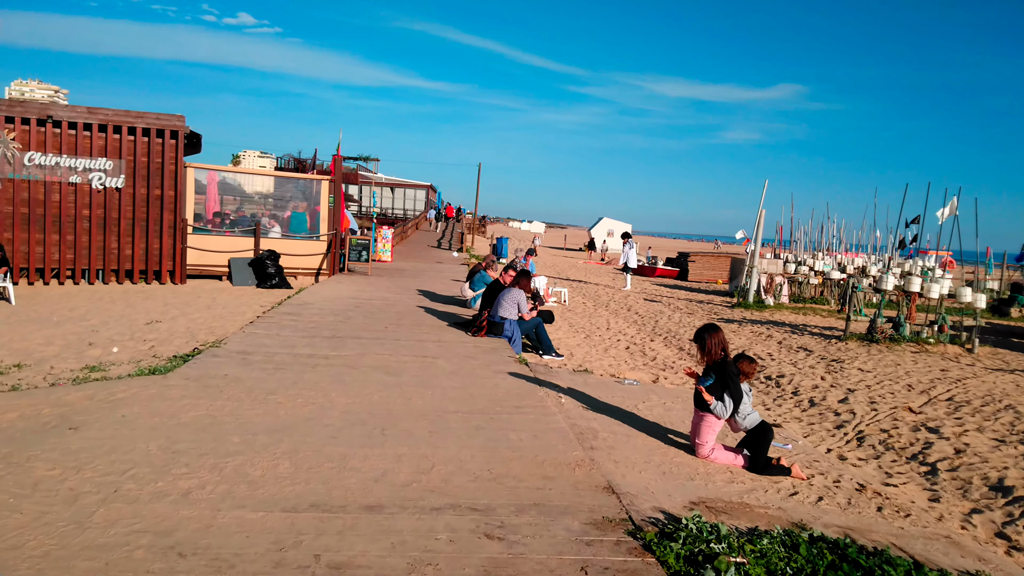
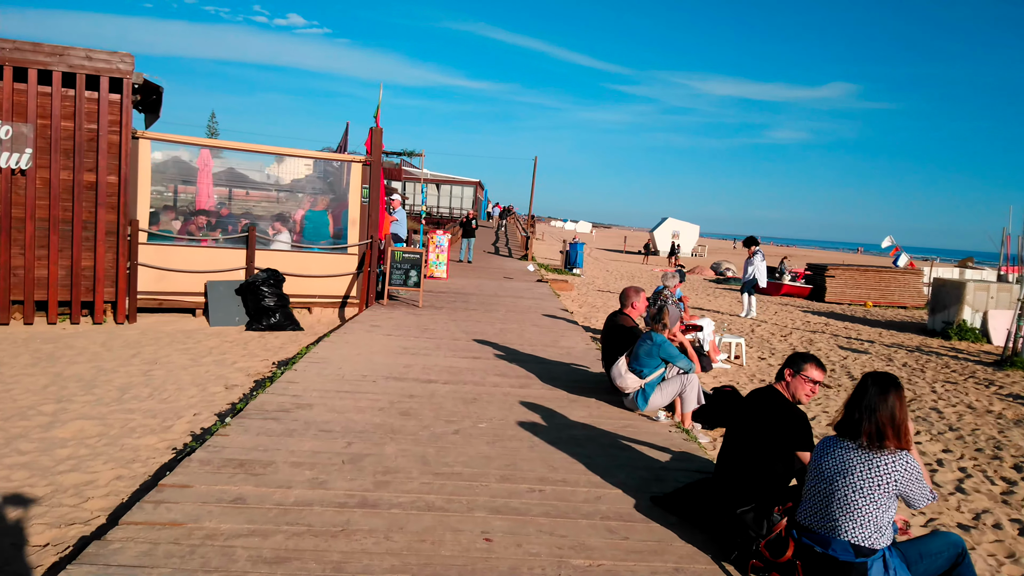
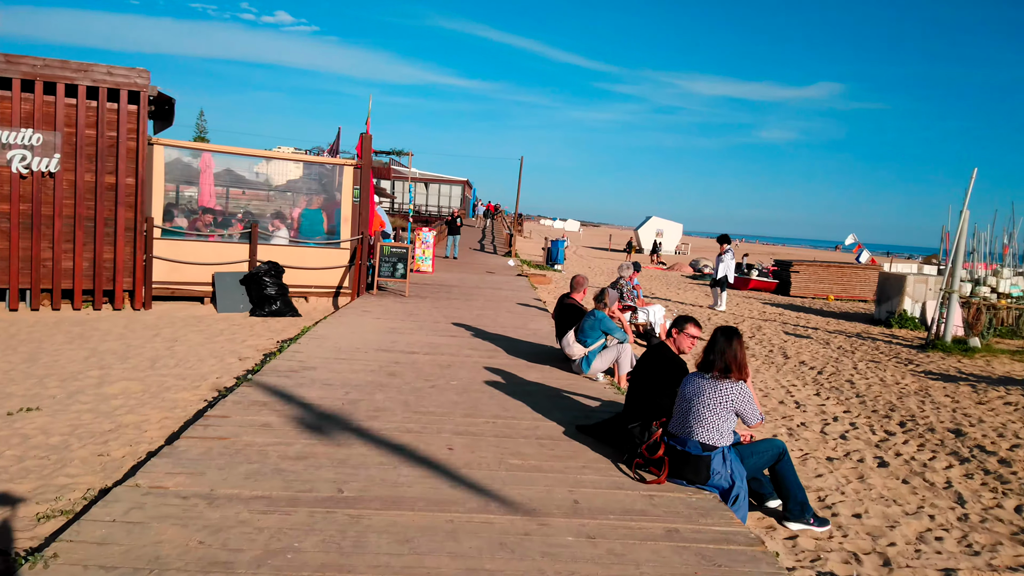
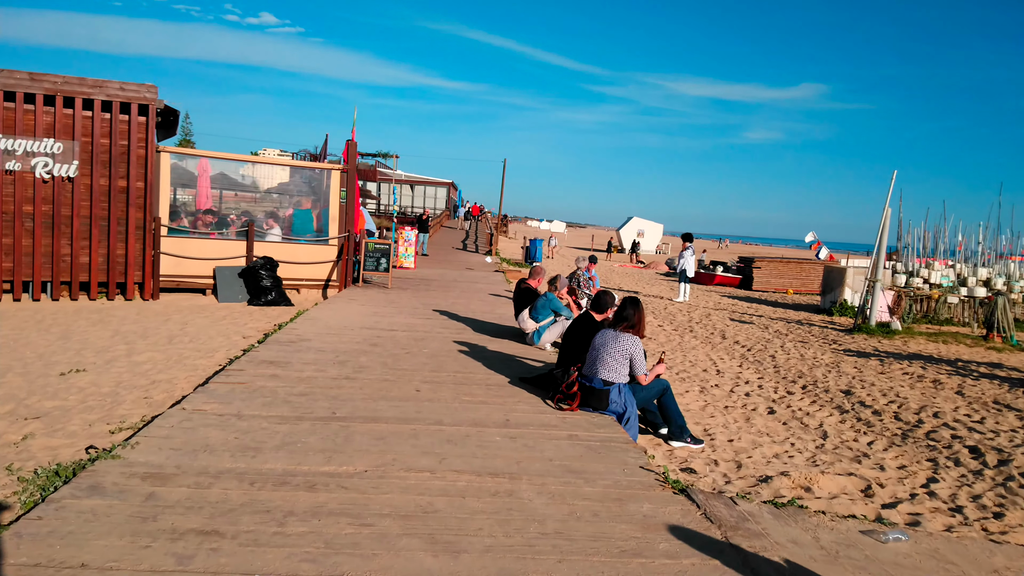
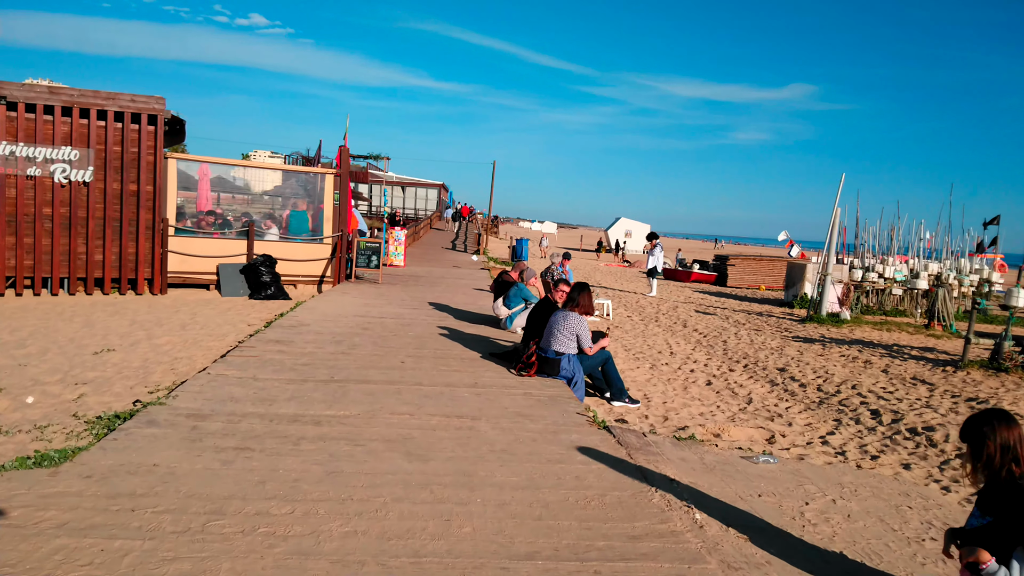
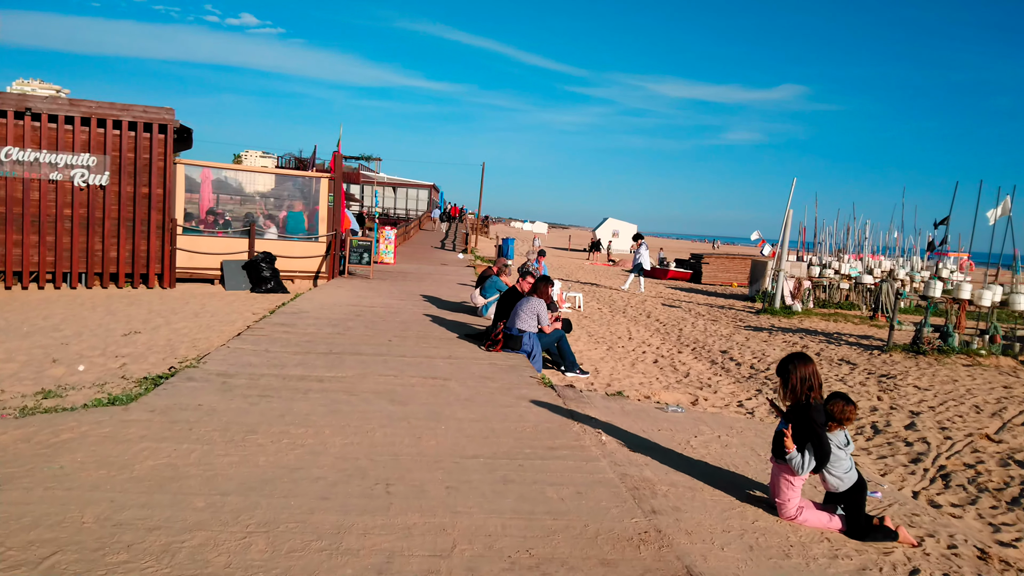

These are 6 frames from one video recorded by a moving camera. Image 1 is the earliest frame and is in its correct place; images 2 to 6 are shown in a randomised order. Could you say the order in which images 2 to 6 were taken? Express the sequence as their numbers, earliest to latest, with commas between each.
6, 5, 4, 3, 2
